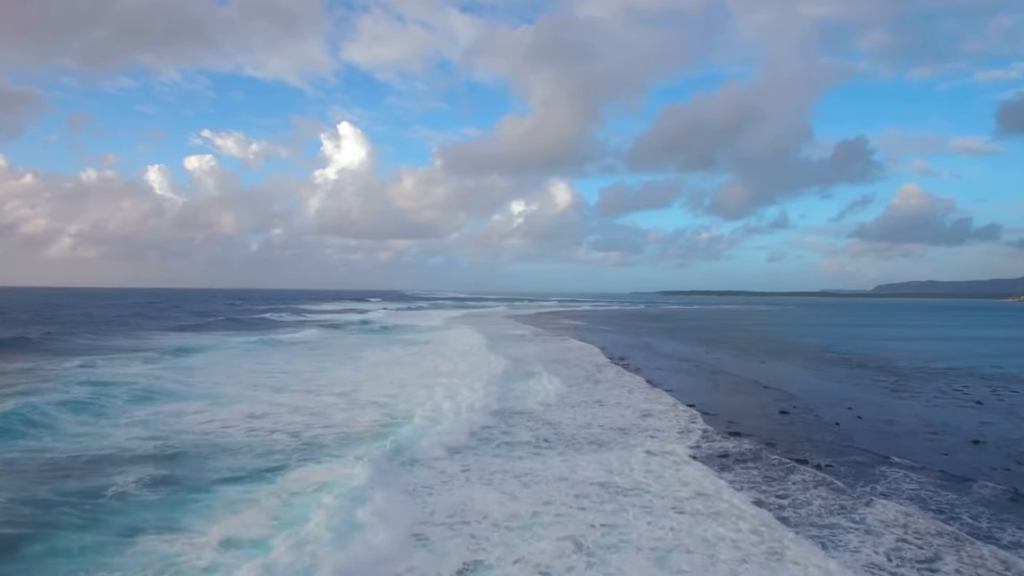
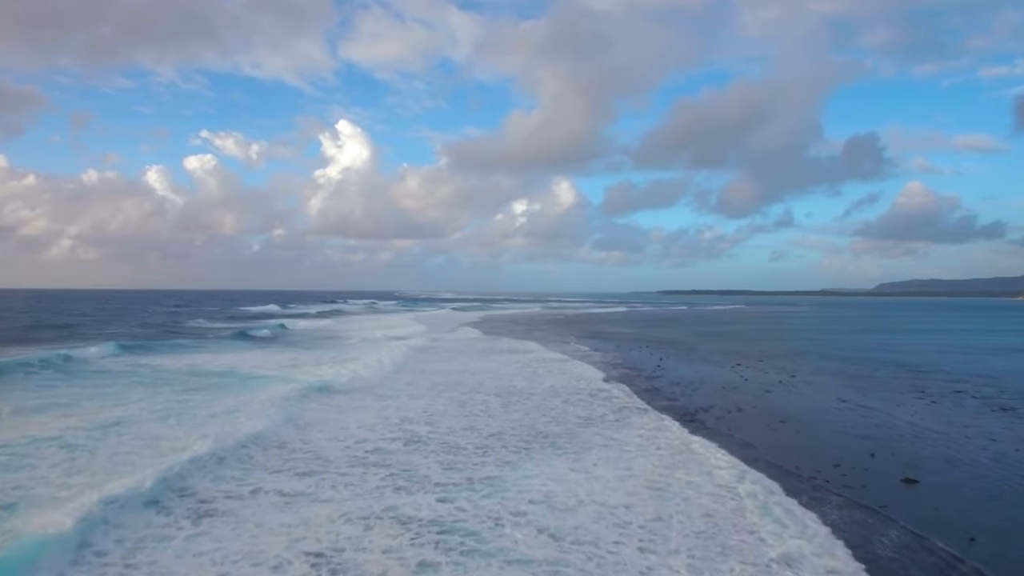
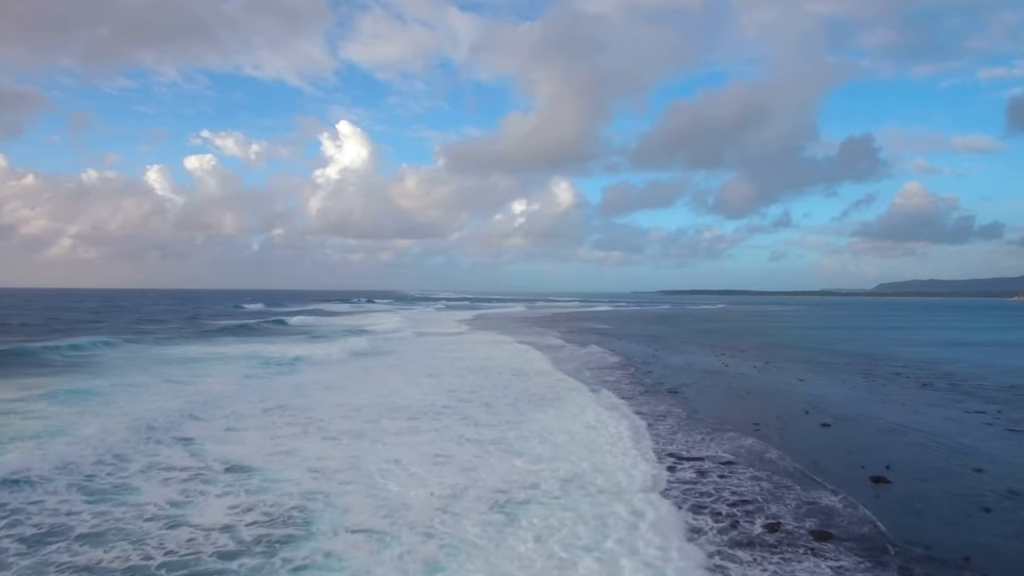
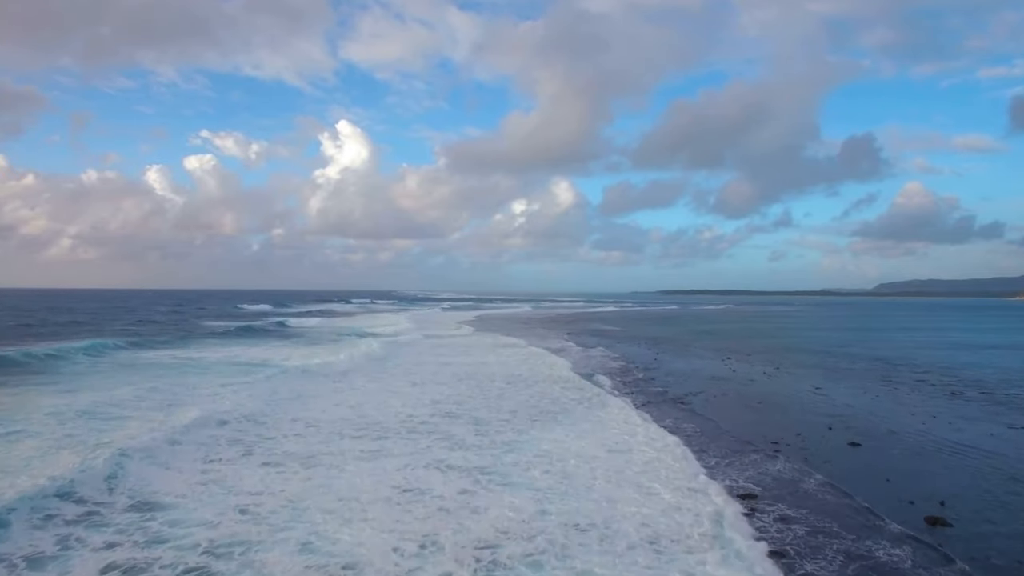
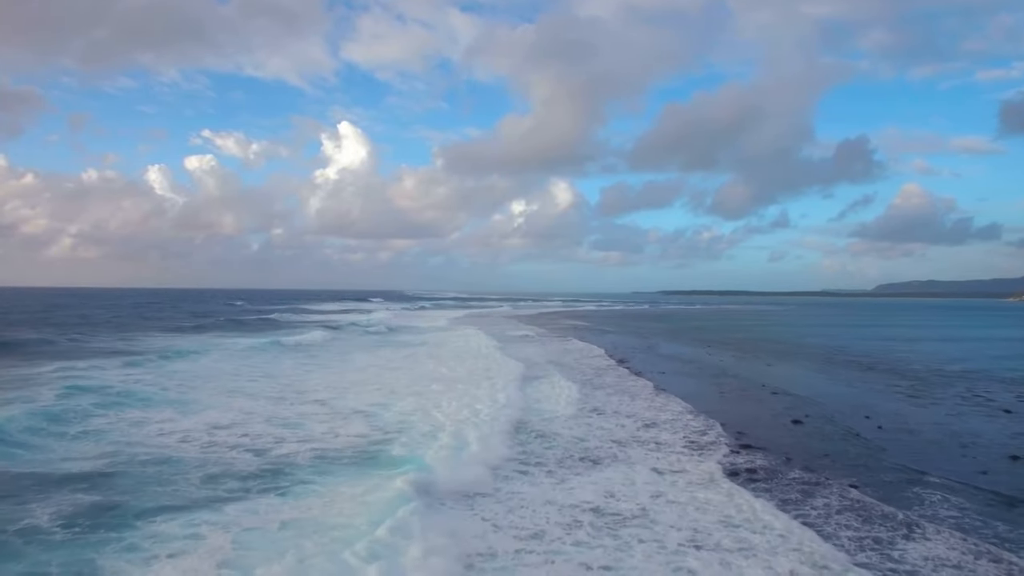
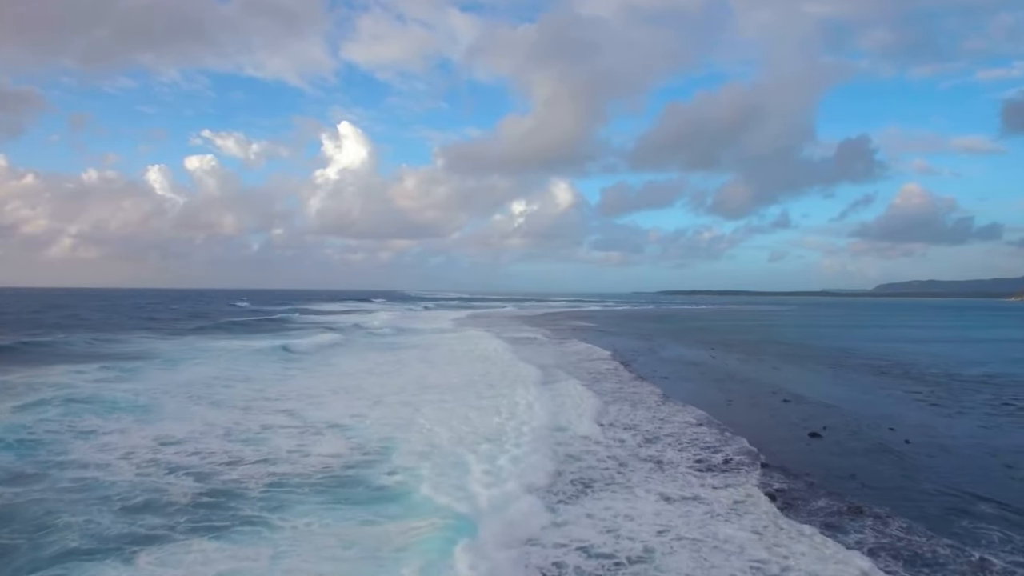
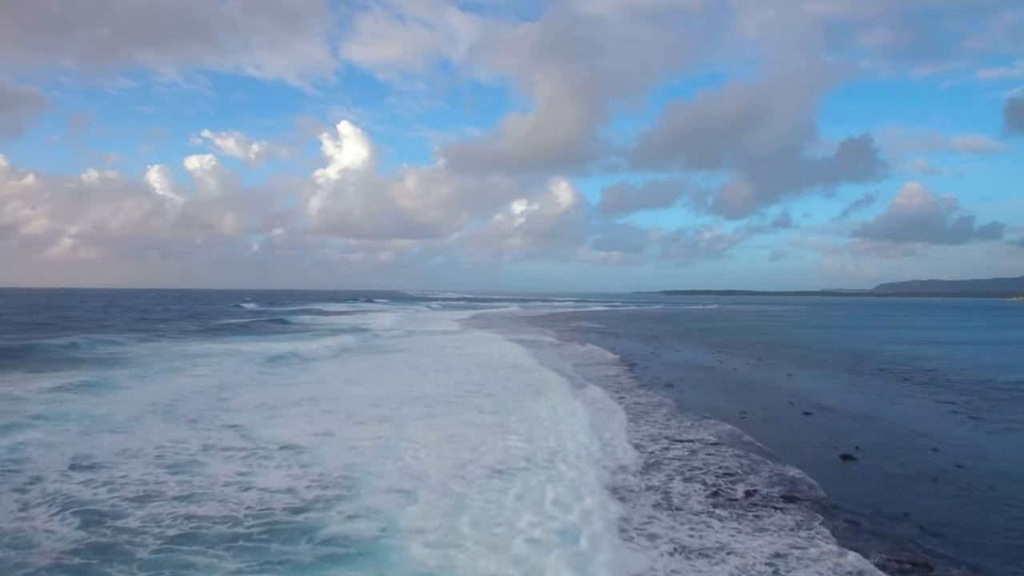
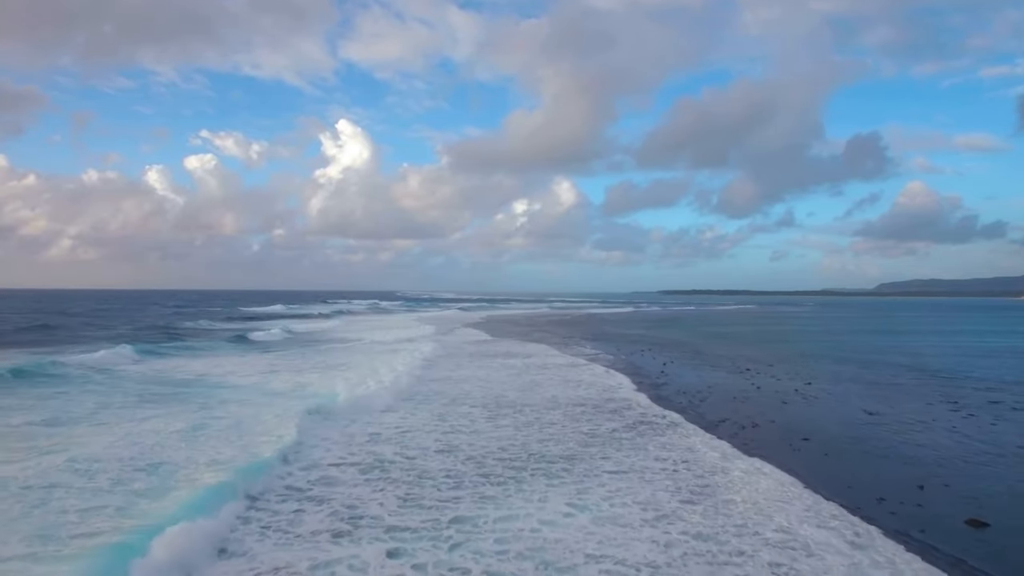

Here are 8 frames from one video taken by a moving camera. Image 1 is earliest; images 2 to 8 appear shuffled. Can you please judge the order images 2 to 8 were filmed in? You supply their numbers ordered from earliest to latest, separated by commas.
5, 6, 7, 3, 4, 2, 8
